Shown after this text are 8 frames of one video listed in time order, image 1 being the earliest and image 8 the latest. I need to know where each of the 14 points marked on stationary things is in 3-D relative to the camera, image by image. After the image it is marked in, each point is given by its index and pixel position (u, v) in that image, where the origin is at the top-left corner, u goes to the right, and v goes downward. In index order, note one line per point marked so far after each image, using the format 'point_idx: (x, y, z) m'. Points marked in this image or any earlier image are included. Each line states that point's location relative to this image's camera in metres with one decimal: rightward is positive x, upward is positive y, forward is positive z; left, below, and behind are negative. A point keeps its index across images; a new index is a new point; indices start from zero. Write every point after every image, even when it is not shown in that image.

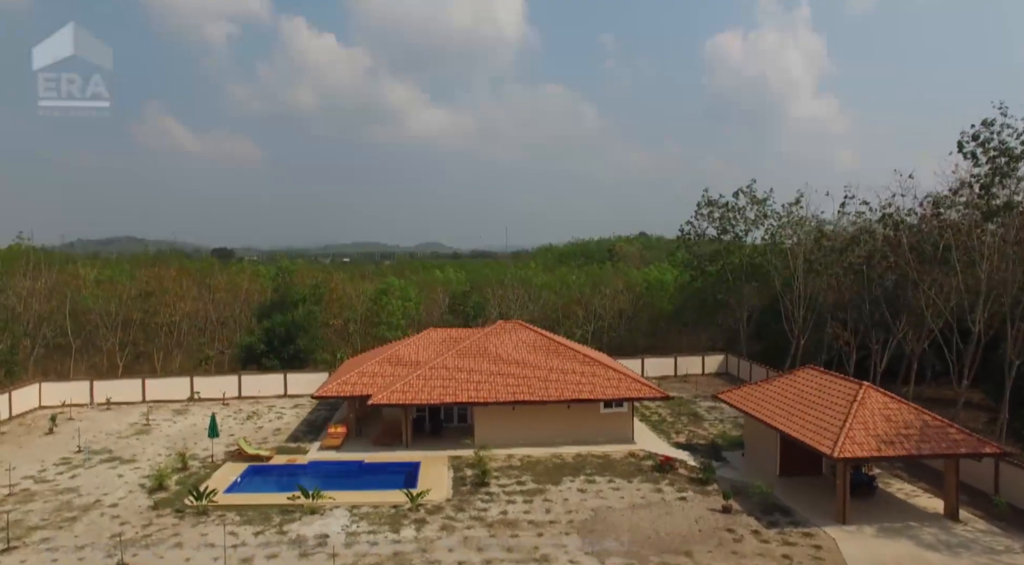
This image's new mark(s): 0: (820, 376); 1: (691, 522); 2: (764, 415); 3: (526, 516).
0: (+8.3, -2.5, +18.5) m
1: (+4.1, -5.5, +15.8) m
2: (+6.7, -3.5, +18.4) m
3: (+0.4, -5.5, +16.3) m
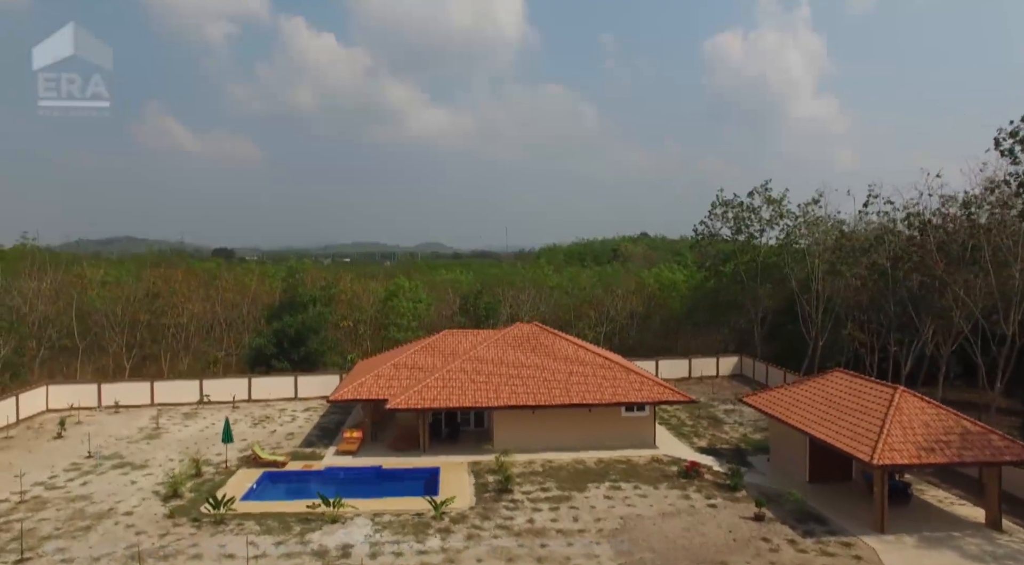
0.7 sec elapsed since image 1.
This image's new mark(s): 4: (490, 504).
0: (+8.9, -2.6, +18.1) m
1: (+4.7, -5.5, +15.4) m
2: (+7.3, -3.5, +17.9) m
3: (+1.0, -5.5, +15.8) m
4: (-0.5, -5.4, +16.9) m
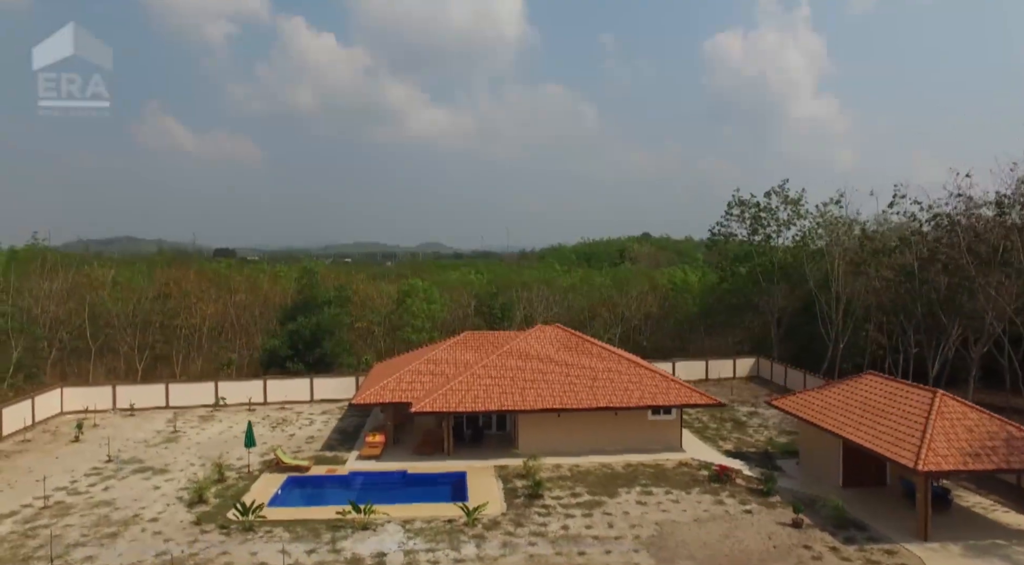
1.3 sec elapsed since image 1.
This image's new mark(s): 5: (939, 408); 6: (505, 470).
0: (+9.6, -2.6, +17.9) m
1: (+5.4, -5.6, +15.1) m
2: (+8.0, -3.6, +17.7) m
3: (+1.8, -5.5, +15.5) m
4: (+0.3, -5.4, +16.7) m
5: (+9.8, -2.9, +15.9) m
6: (-0.2, -5.2, +19.4) m
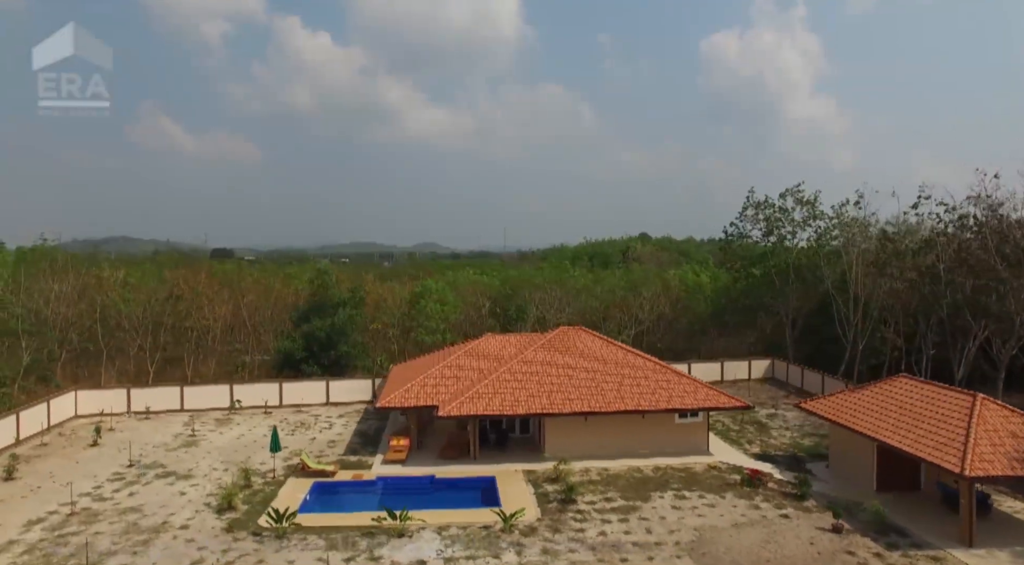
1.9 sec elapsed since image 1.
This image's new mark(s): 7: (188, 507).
0: (+10.4, -2.7, +17.7) m
1: (+6.3, -5.6, +15.0) m
2: (+8.8, -3.6, +17.5) m
3: (+2.6, -5.6, +15.3) m
4: (+1.1, -5.5, +16.4) m
5: (+10.6, -2.9, +15.8) m
6: (+0.6, -5.3, +19.2) m
7: (-7.9, -5.5, +17.0) m
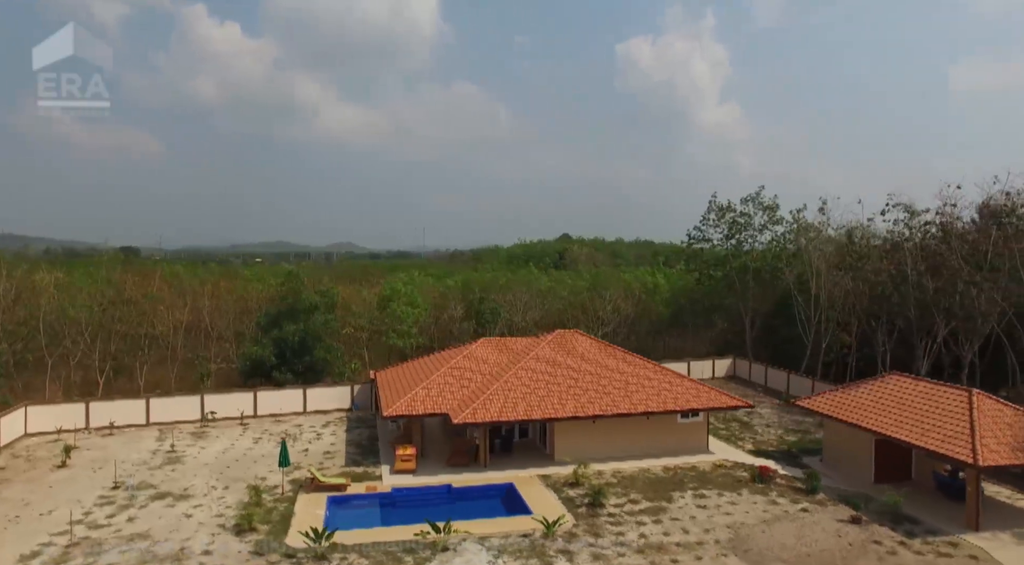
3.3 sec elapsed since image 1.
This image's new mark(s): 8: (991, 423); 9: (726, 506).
0: (+11.0, -2.8, +19.0) m
1: (+7.2, -5.7, +15.7) m
2: (+9.4, -3.7, +18.6) m
3: (+3.5, -5.7, +15.6) m
4: (+1.9, -5.6, +16.5) m
5: (+11.4, -3.0, +17.1) m
6: (+1.1, -5.4, +19.2) m
7: (-7.1, -5.6, +15.9) m
8: (+11.5, -3.3, +16.6) m
9: (+5.3, -5.6, +17.4) m
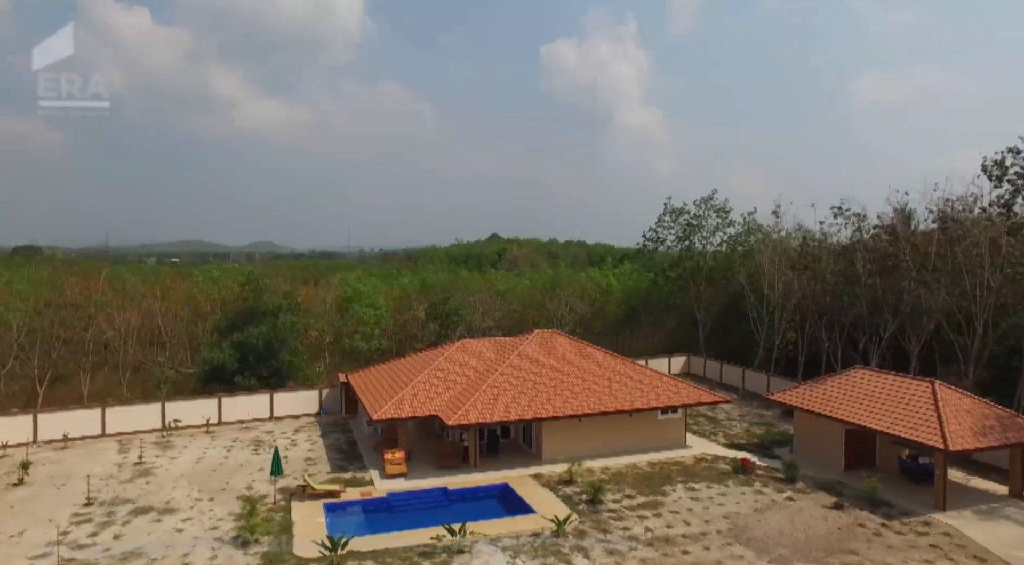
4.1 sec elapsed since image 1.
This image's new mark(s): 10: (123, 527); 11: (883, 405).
0: (+10.8, -2.8, +20.3) m
1: (+7.4, -5.7, +16.7) m
2: (+9.2, -3.7, +19.8) m
3: (+3.7, -5.8, +16.1) m
4: (+2.0, -5.7, +16.8) m
5: (+11.4, -3.0, +18.5) m
6: (+0.9, -5.5, +19.4) m
7: (-6.8, -5.7, +15.2) m
8: (+11.5, -3.3, +18.1) m
9: (+5.3, -5.6, +18.1) m
10: (-9.0, -5.6, +16.0) m
11: (+10.3, -3.4, +19.2) m
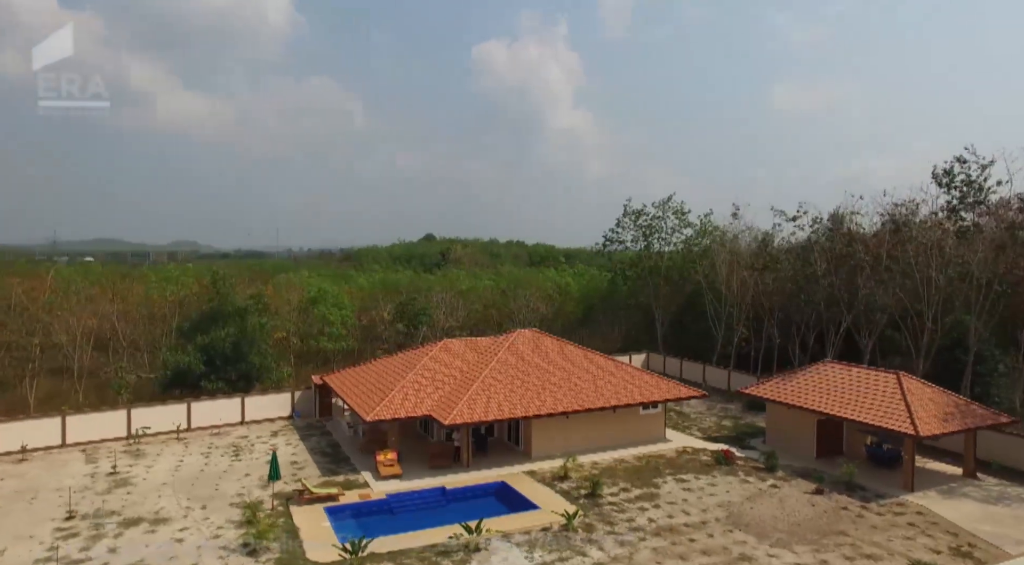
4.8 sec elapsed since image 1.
0: (+10.4, -2.7, +21.7) m
1: (+7.5, -5.7, +17.6) m
2: (+9.0, -3.7, +20.9) m
3: (+3.9, -5.7, +16.8) m
4: (+2.1, -5.6, +17.3) m
5: (+11.3, -3.0, +19.9) m
6: (+0.7, -5.4, +19.7) m
7: (-6.5, -5.7, +14.7) m
8: (+11.4, -3.3, +19.5) m
9: (+5.3, -5.6, +18.9) m
10: (-8.8, -5.7, +15.3) m
11: (+10.1, -3.3, +20.5) m
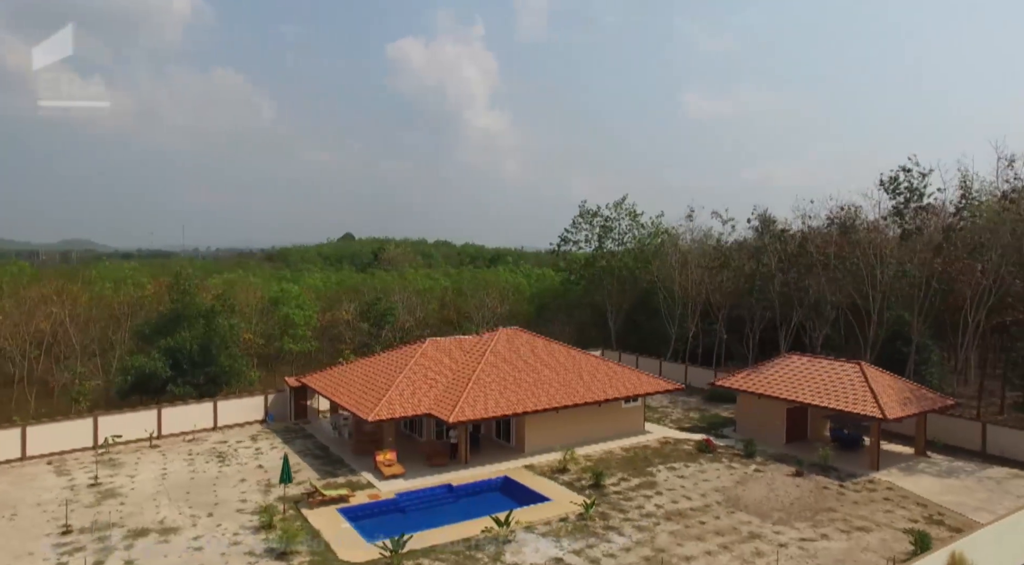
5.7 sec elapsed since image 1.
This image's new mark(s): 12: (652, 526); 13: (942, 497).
0: (+10.1, -2.6, +23.4) m
1: (+7.7, -5.6, +19.1) m
2: (+8.8, -3.6, +22.5) m
3: (+4.2, -5.7, +17.7) m
4: (+2.4, -5.6, +18.0) m
5: (+11.1, -2.9, +21.8) m
6: (+0.7, -5.4, +20.2) m
7: (-5.8, -5.7, +14.3) m
8: (+11.3, -3.2, +21.4) m
9: (+5.3, -5.5, +20.0) m
10: (-8.1, -5.6, +14.6) m
11: (+9.9, -3.2, +22.2) m
12: (+3.2, -5.7, +16.3) m
13: (+11.6, -5.8, +18.8) m
